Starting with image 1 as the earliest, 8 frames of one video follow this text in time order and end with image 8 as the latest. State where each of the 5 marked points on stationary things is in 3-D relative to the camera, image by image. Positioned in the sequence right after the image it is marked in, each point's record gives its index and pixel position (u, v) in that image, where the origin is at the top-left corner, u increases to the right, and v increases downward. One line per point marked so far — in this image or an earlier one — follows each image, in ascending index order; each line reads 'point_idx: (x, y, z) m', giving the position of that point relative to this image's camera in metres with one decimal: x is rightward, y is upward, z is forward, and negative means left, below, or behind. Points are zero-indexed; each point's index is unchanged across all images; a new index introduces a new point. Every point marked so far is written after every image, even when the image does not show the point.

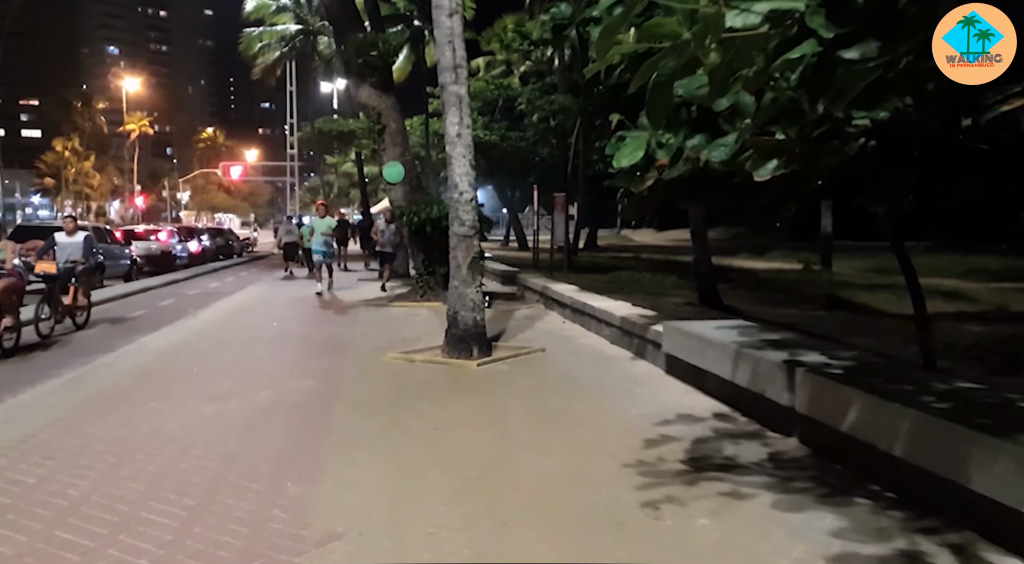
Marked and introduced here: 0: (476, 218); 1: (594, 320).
0: (-0.5, +0.9, +8.2) m
1: (+1.4, -0.7, +10.2) m
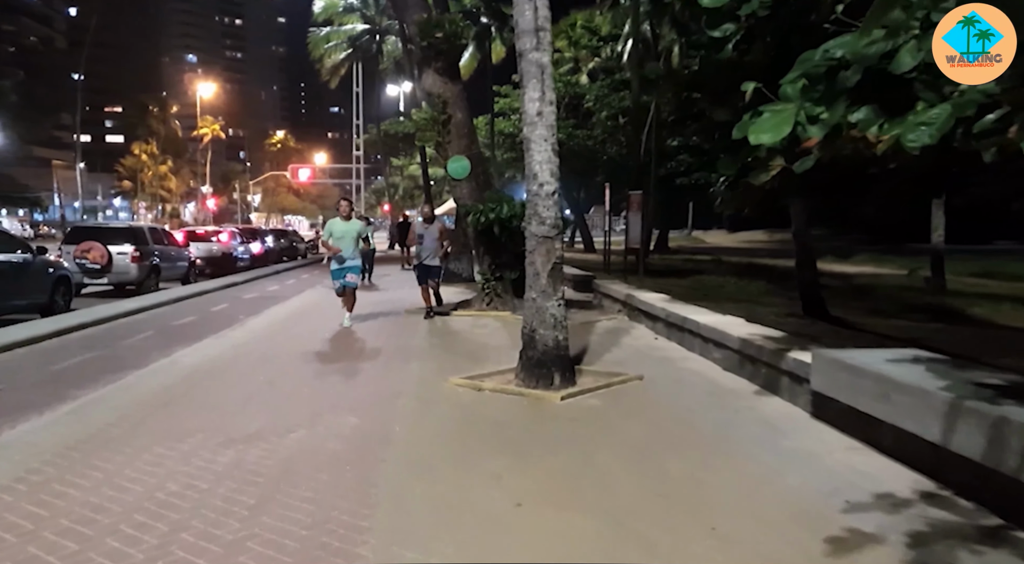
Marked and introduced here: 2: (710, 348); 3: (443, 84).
0: (+0.5, +0.7, +6.7) m
1: (+2.6, -0.8, +8.4) m
2: (+2.6, -0.9, +8.0) m
3: (-1.4, +4.2, +12.8) m
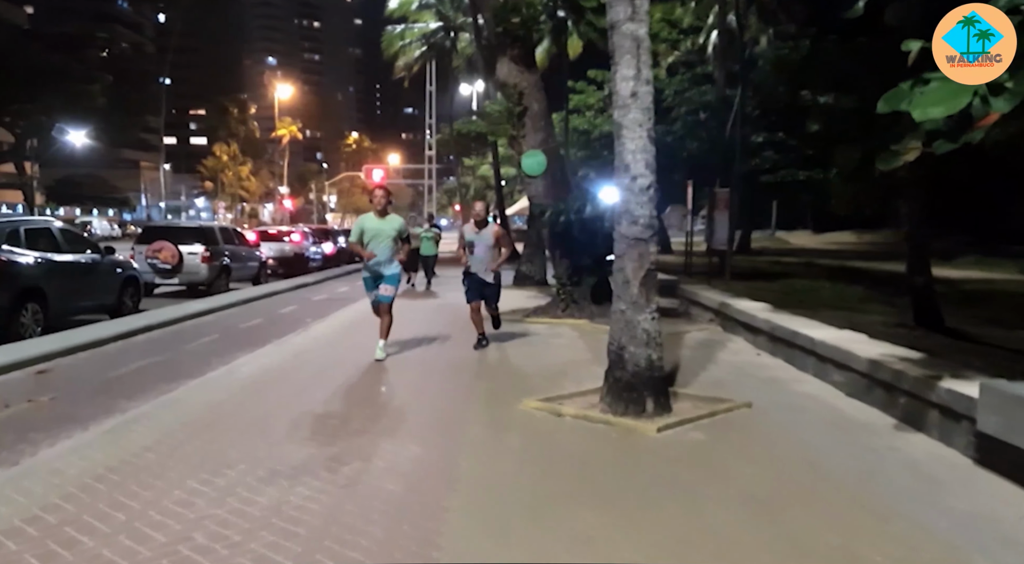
0: (+1.3, +0.6, +5.7) m
1: (+3.6, -0.9, +7.2) m
2: (+3.6, -1.0, +6.8) m
3: (+0.1, +4.1, +12.0) m
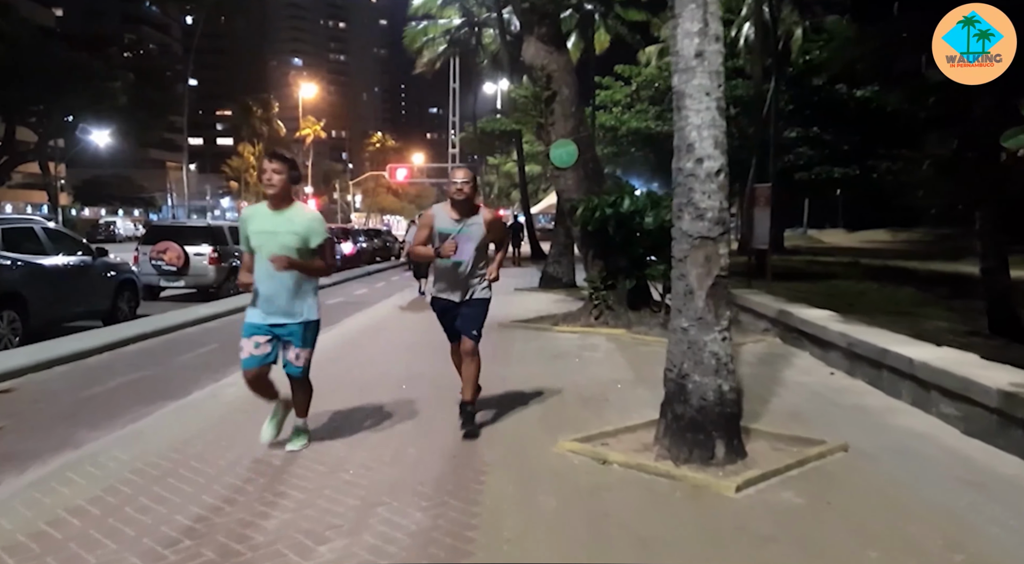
0: (+1.6, +0.6, +4.5) m
1: (+3.9, -1.0, +5.9) m
2: (+3.9, -1.1, +5.5) m
3: (+0.6, +4.1, +10.8) m
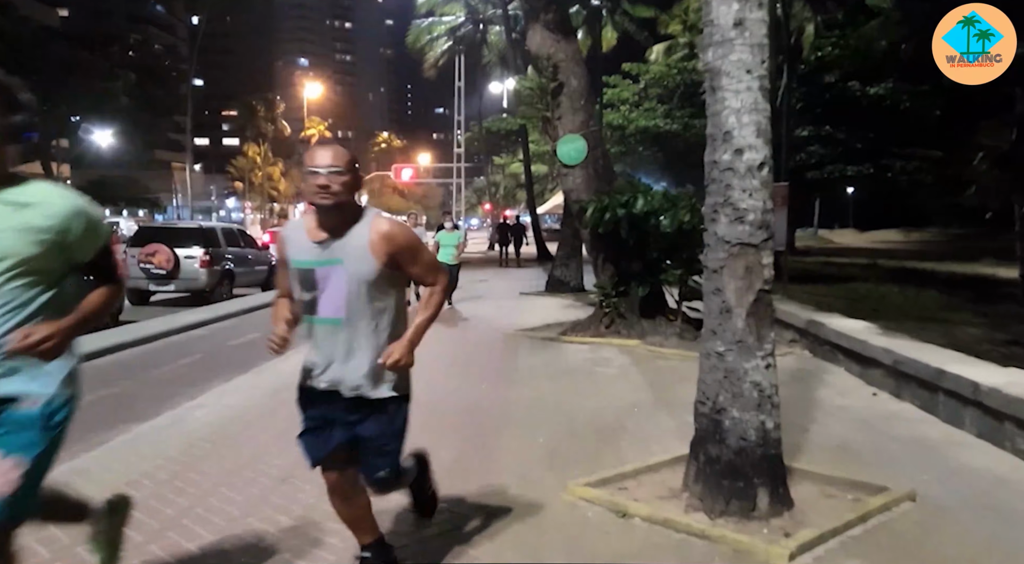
0: (+1.6, +0.5, +3.7) m
1: (+3.9, -1.1, +5.1) m
2: (+3.9, -1.2, +4.7) m
3: (+0.7, +4.0, +10.0) m
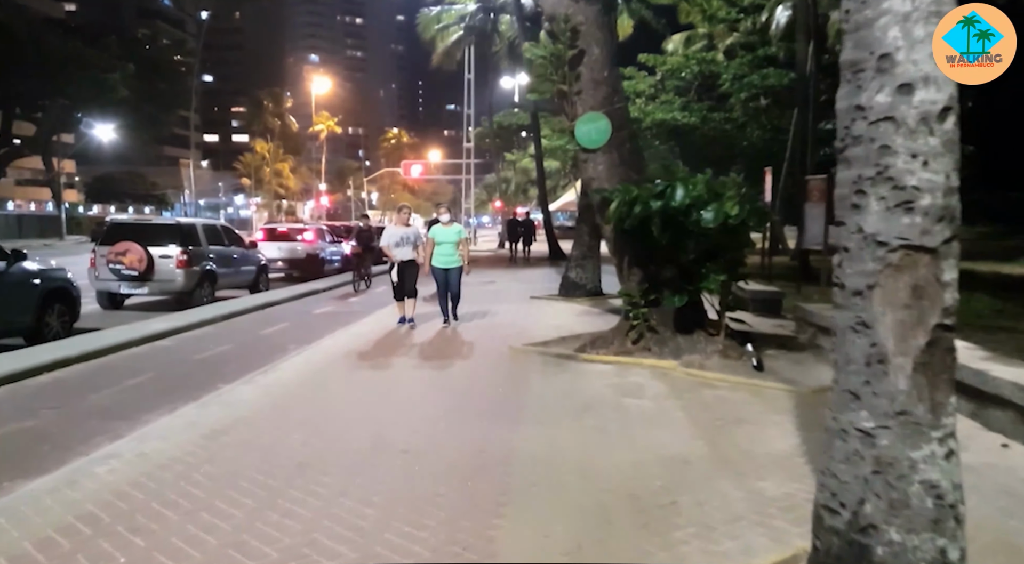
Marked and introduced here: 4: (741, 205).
0: (+1.6, +0.4, +2.2) m
1: (+3.9, -1.2, +3.5) m
2: (+3.9, -1.3, +3.1) m
3: (+0.8, +3.9, +8.5) m
4: (+2.8, +0.9, +7.3) m
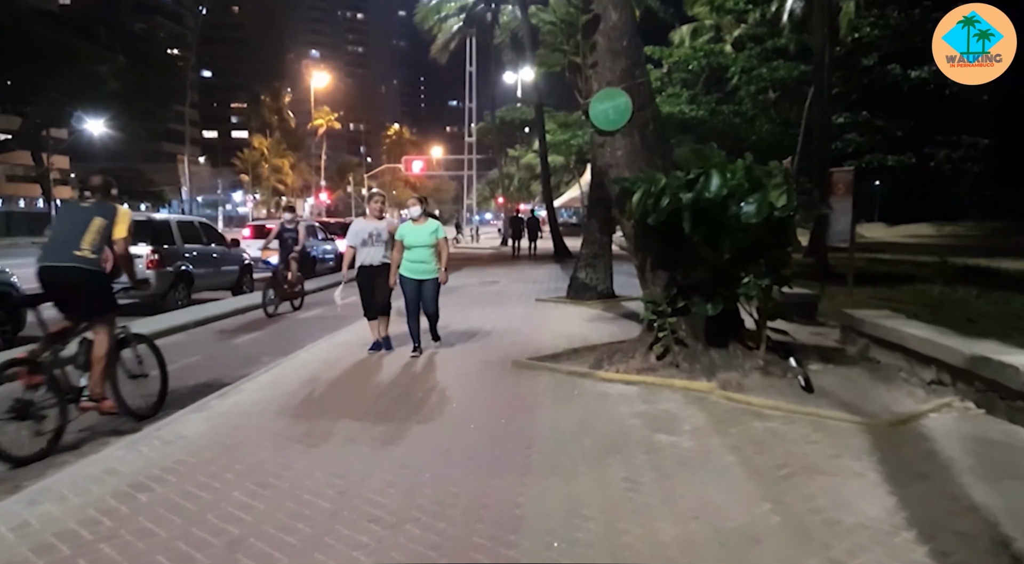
0: (+1.6, +0.3, +1.0) m
1: (+4.0, -1.3, +2.3) m
2: (+3.9, -1.4, +2.0) m
3: (+0.9, +3.8, +7.3) m
4: (+2.8, +0.9, +6.1) m
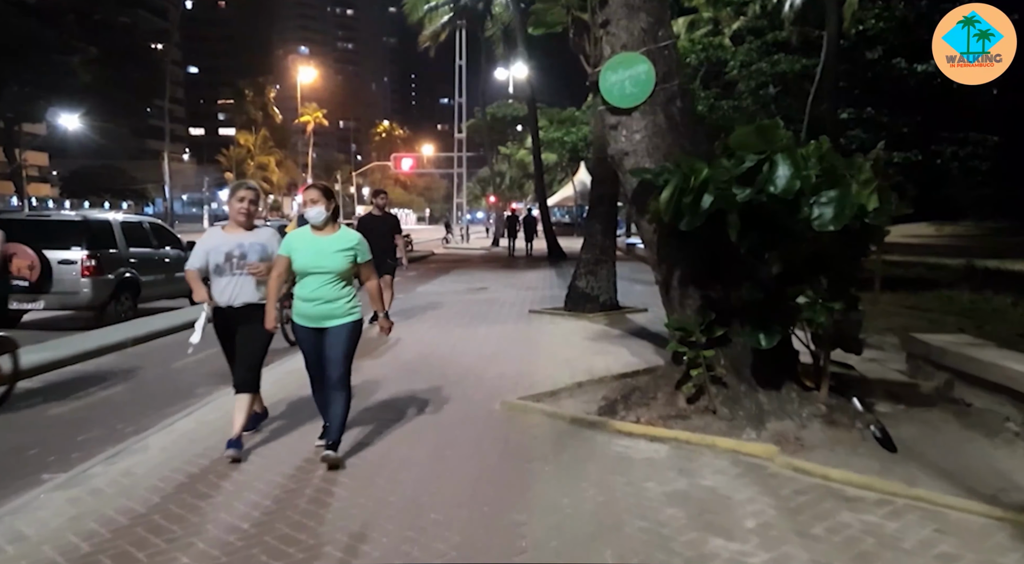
0: (+1.6, +0.1, -0.5) m
1: (+3.9, -1.5, +0.8) m
2: (+3.9, -1.5, +0.5) m
3: (+0.8, +3.7, +5.7) m
4: (+2.7, +0.7, +4.6) m
